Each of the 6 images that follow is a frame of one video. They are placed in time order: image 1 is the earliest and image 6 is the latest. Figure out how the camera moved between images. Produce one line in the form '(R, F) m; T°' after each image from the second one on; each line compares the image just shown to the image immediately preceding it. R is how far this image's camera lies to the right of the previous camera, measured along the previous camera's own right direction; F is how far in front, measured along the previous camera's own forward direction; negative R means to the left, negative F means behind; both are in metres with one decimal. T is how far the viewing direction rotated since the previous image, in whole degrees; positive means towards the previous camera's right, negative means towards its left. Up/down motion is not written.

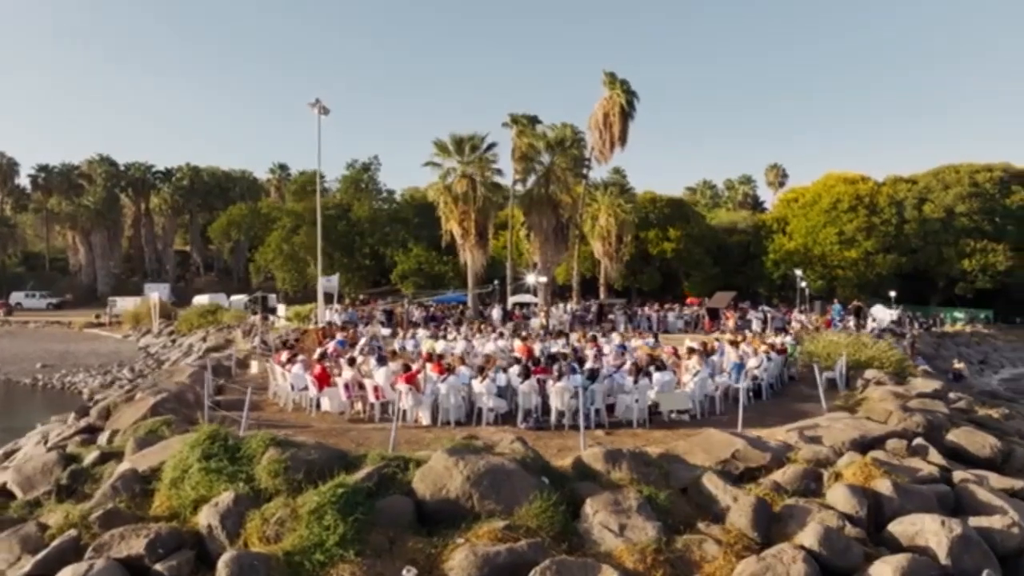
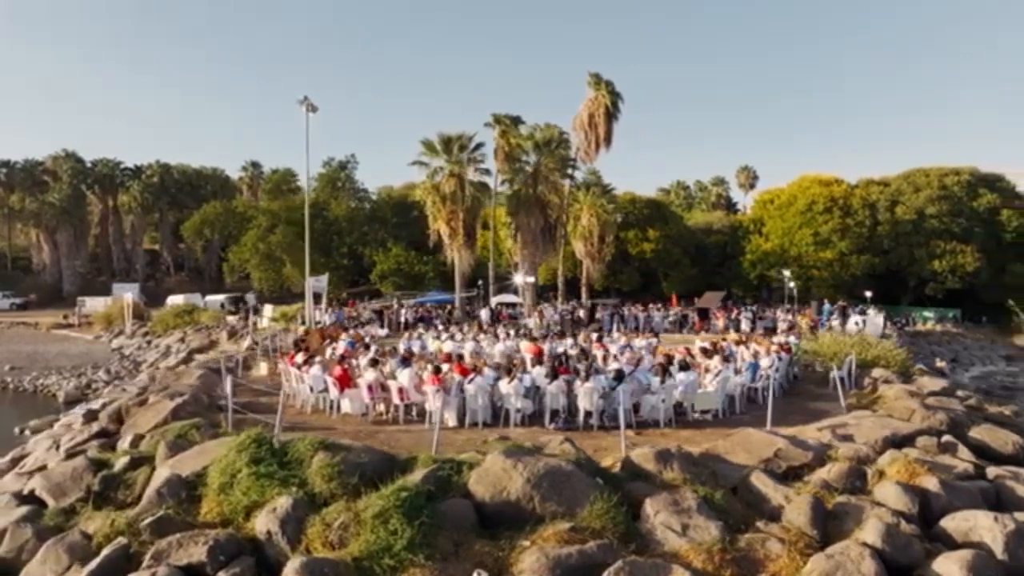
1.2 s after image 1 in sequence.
(-1.5, 0.0) m; +3°
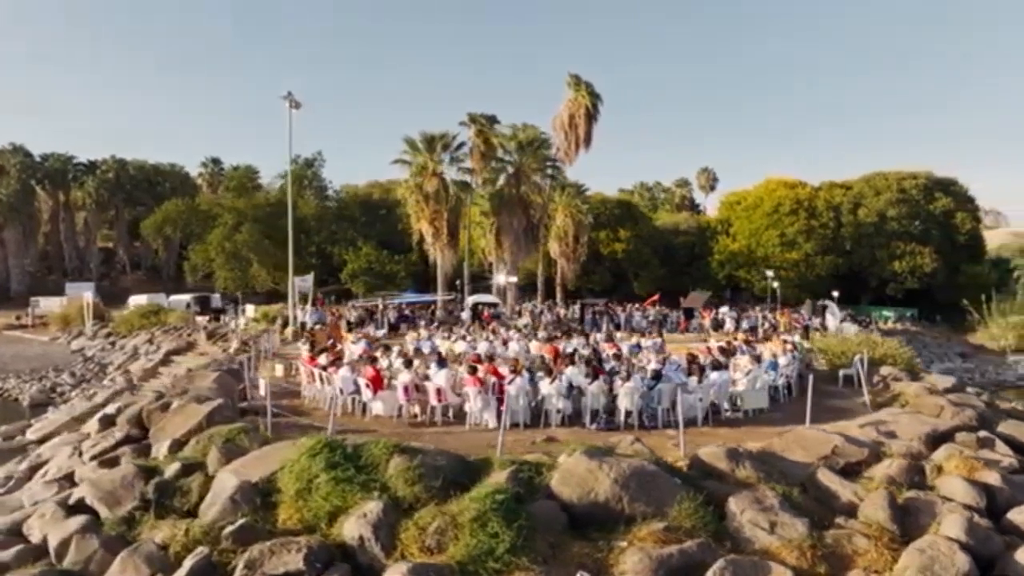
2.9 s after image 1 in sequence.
(-2.2, +0.1) m; +4°
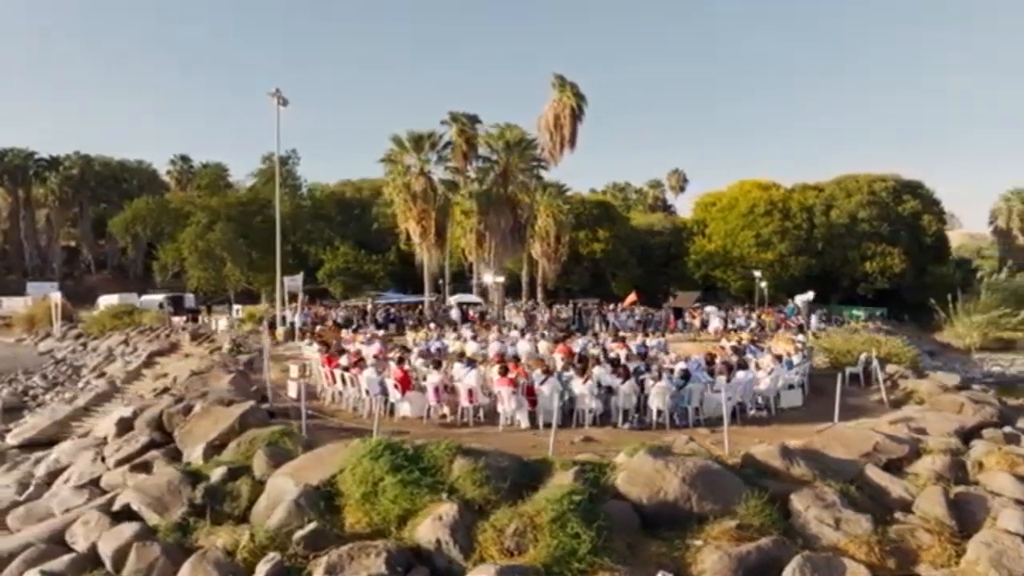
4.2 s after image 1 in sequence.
(-1.7, +0.1) m; +3°
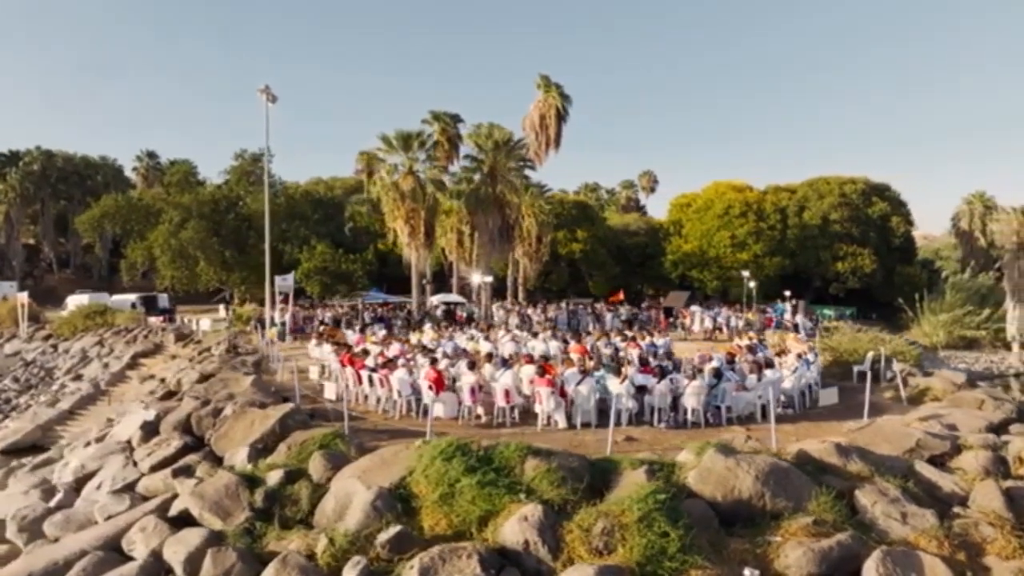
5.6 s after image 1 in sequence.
(-1.9, +0.1) m; +4°
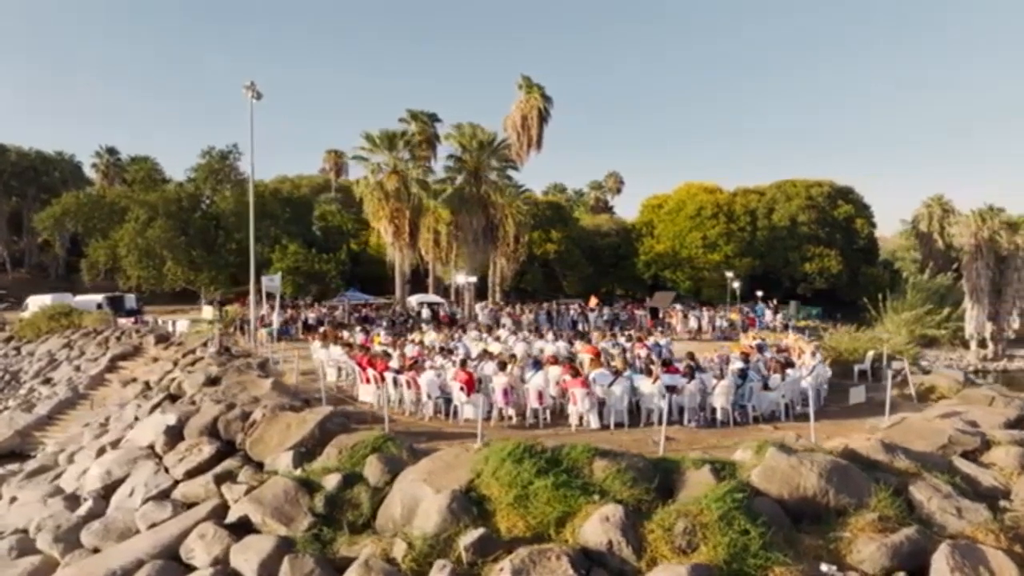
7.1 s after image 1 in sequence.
(-1.9, +0.1) m; +4°
